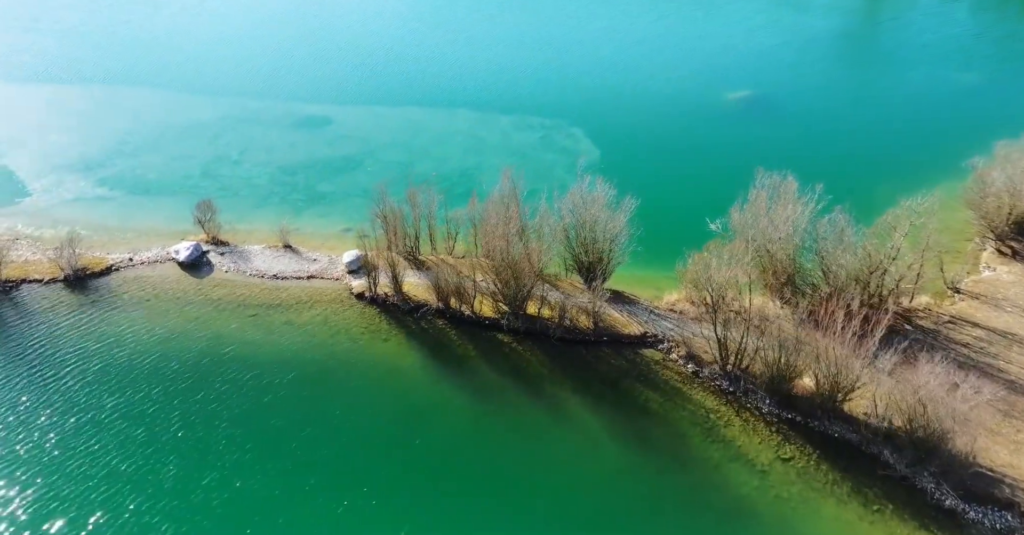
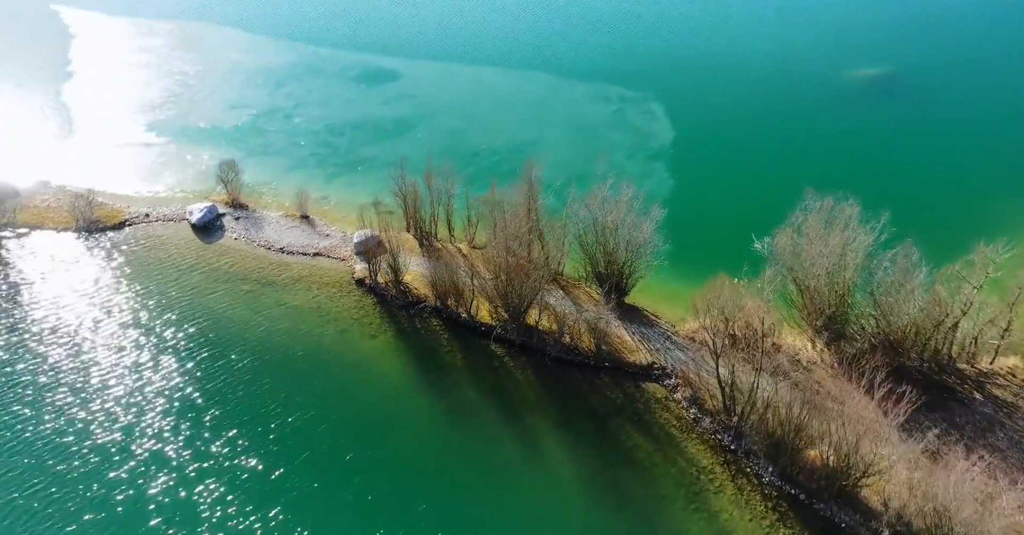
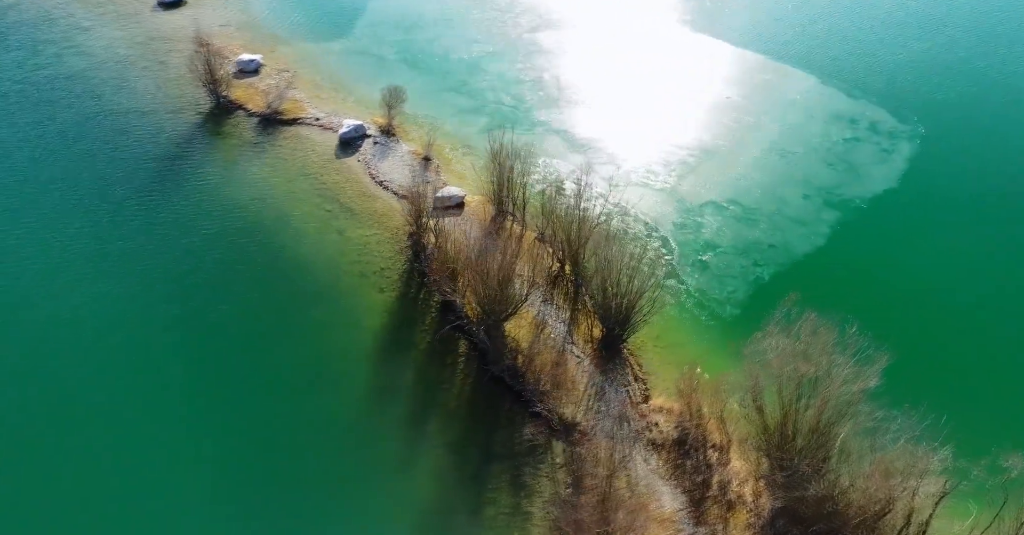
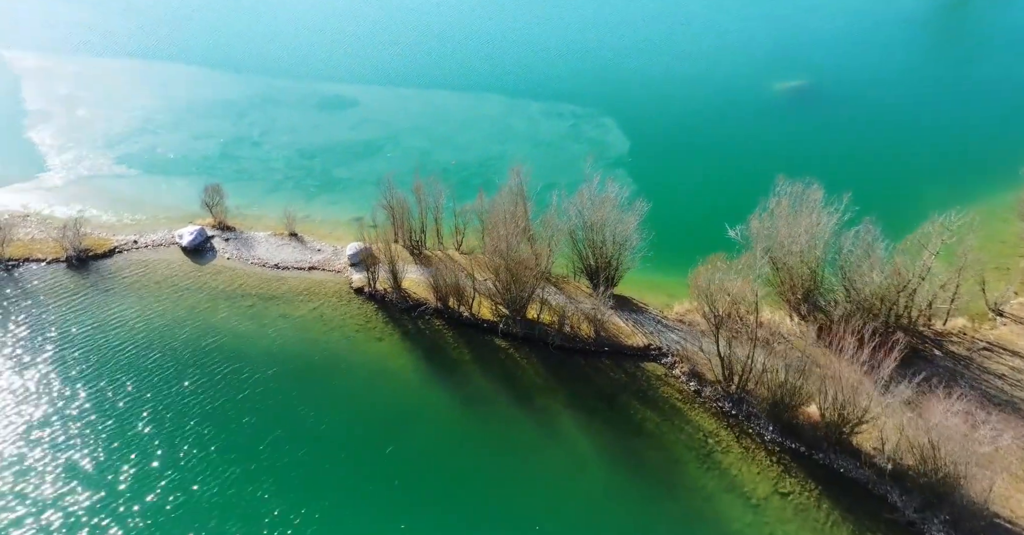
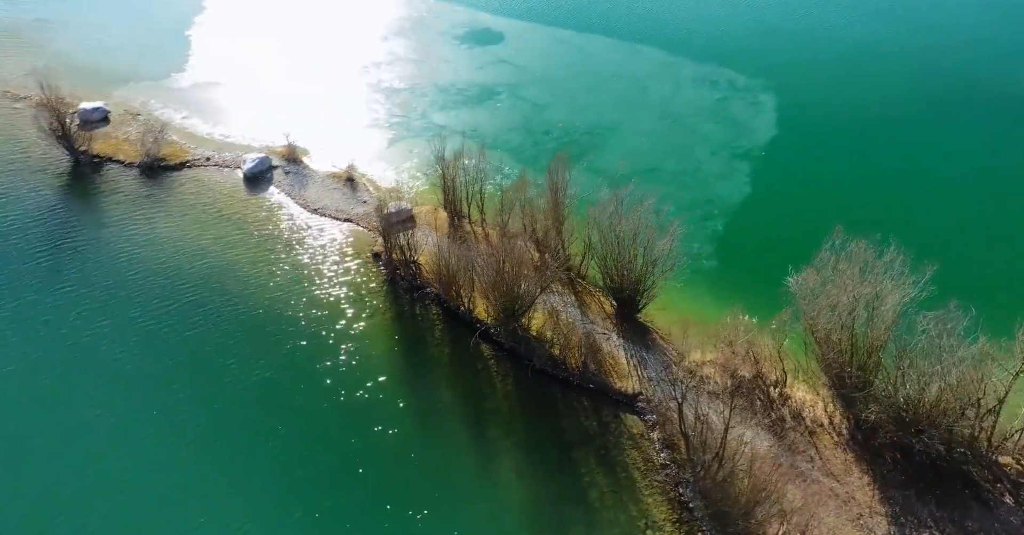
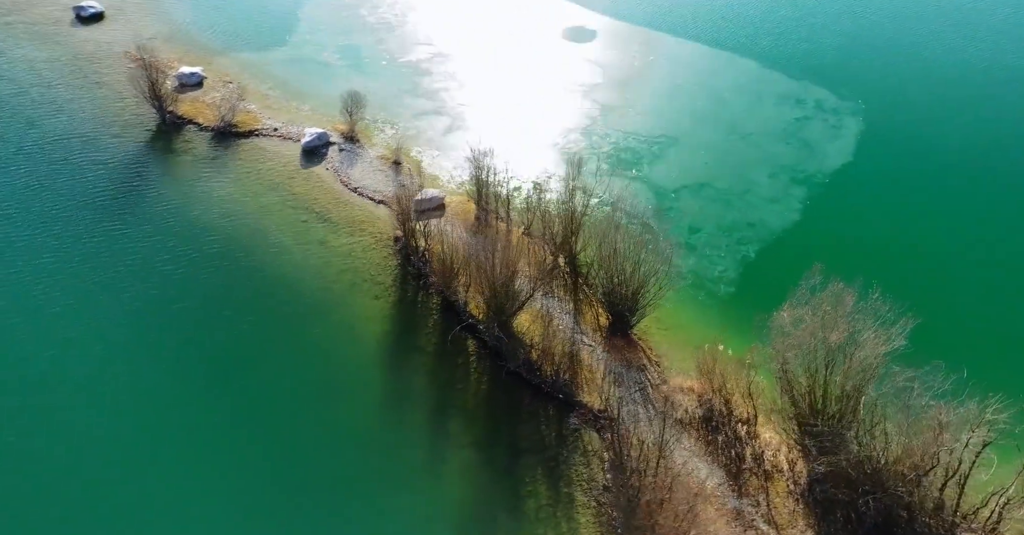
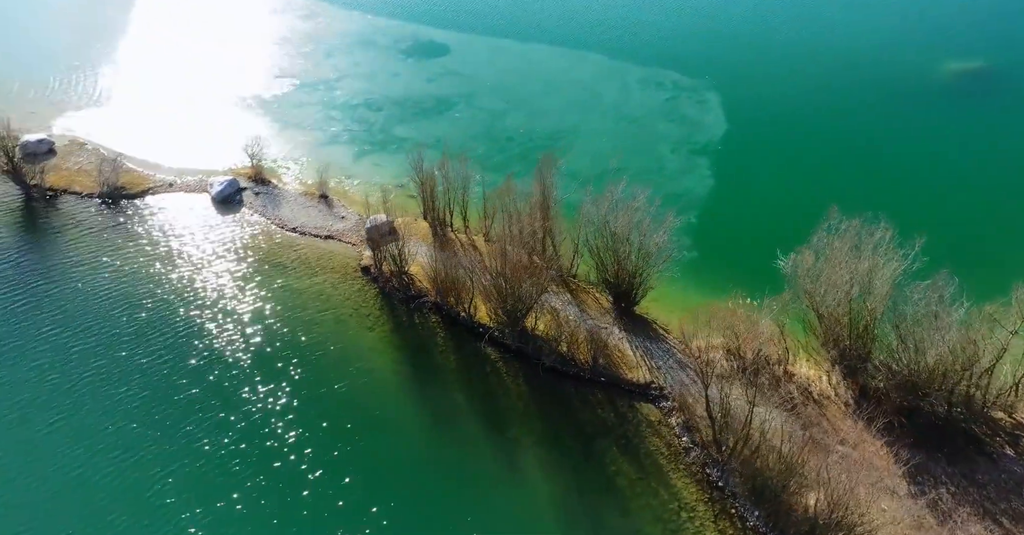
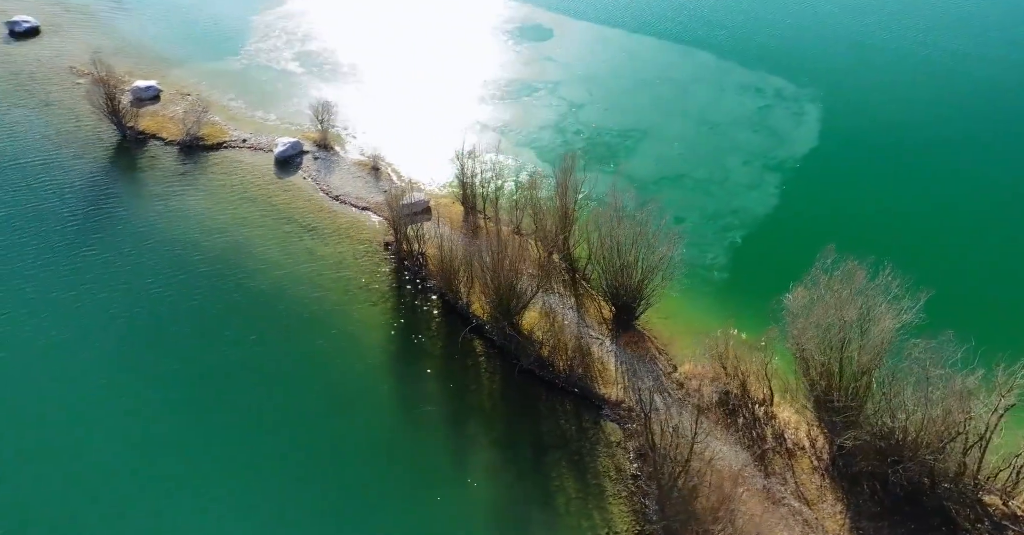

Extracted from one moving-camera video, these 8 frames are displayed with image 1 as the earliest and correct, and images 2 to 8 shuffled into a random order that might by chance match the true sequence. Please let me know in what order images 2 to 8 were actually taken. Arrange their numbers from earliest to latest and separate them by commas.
4, 2, 7, 5, 8, 6, 3
